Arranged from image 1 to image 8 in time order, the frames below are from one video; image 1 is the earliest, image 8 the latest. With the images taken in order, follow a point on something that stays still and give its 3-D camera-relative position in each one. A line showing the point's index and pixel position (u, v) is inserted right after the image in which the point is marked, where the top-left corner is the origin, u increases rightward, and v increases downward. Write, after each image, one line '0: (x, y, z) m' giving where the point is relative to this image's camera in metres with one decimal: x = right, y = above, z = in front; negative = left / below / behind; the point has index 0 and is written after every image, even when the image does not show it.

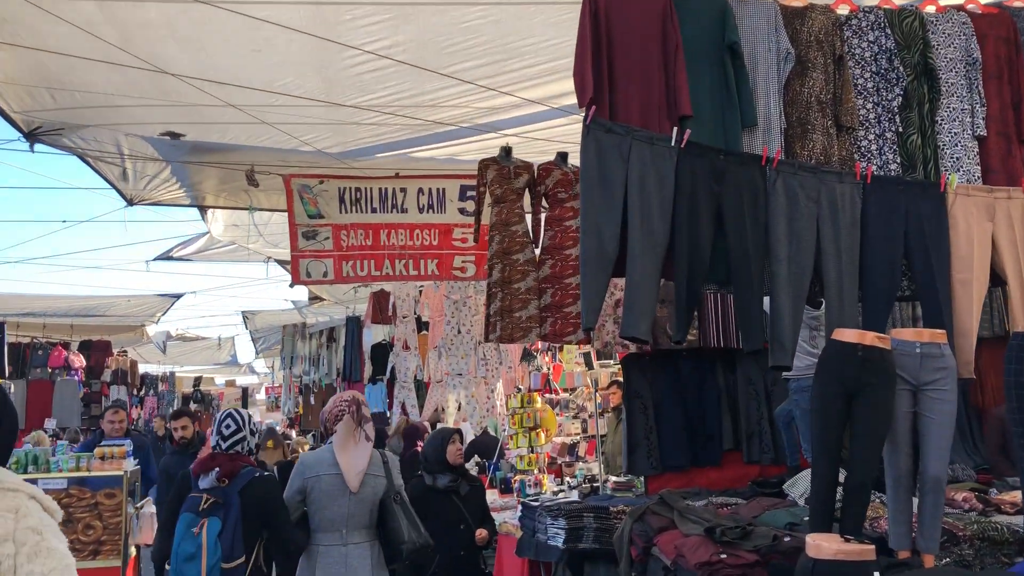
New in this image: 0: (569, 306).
0: (+0.3, -0.1, +5.4) m
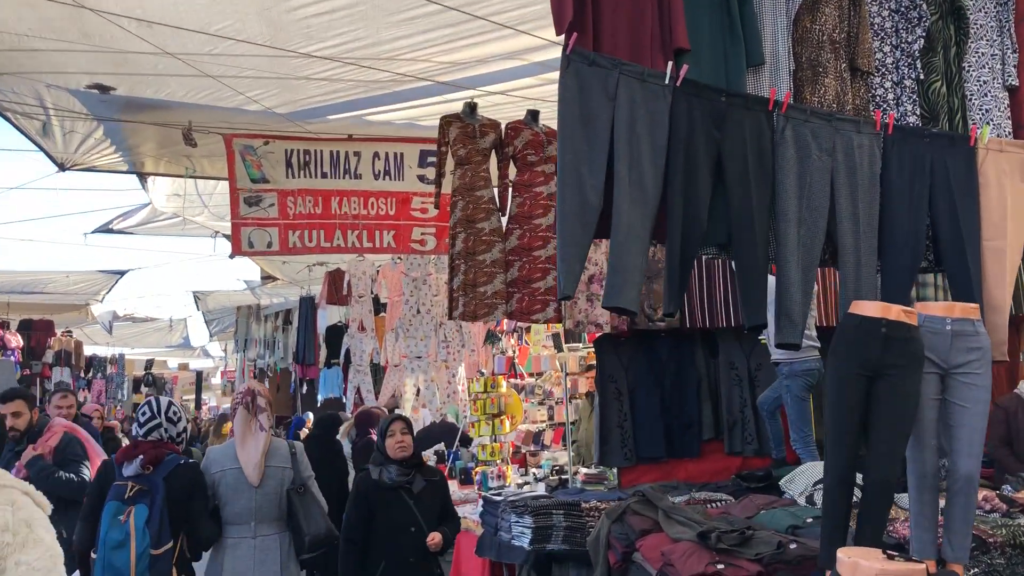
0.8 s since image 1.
0: (+0.1, 0.0, +4.9) m
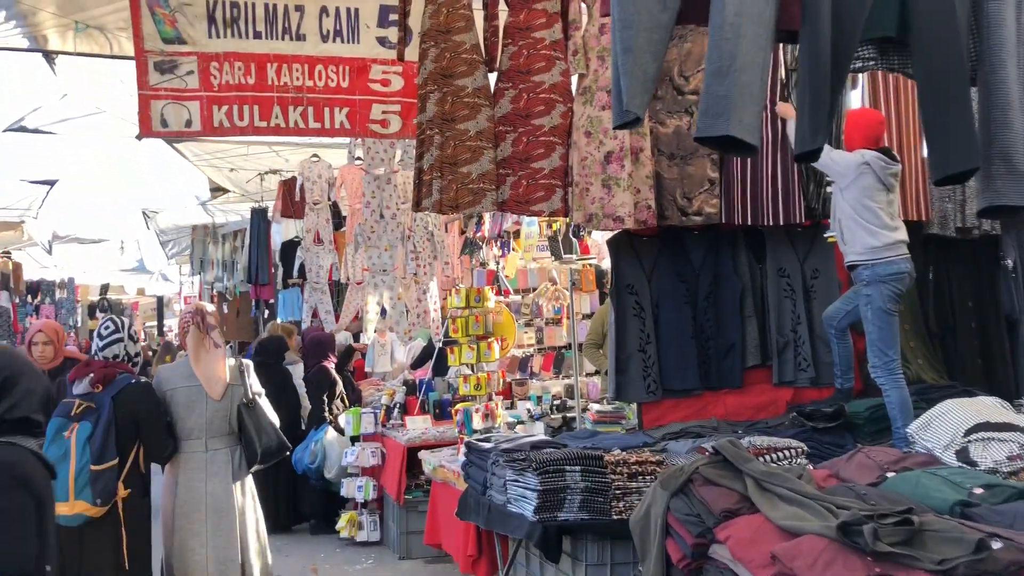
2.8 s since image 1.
0: (+0.1, +0.5, +3.7) m
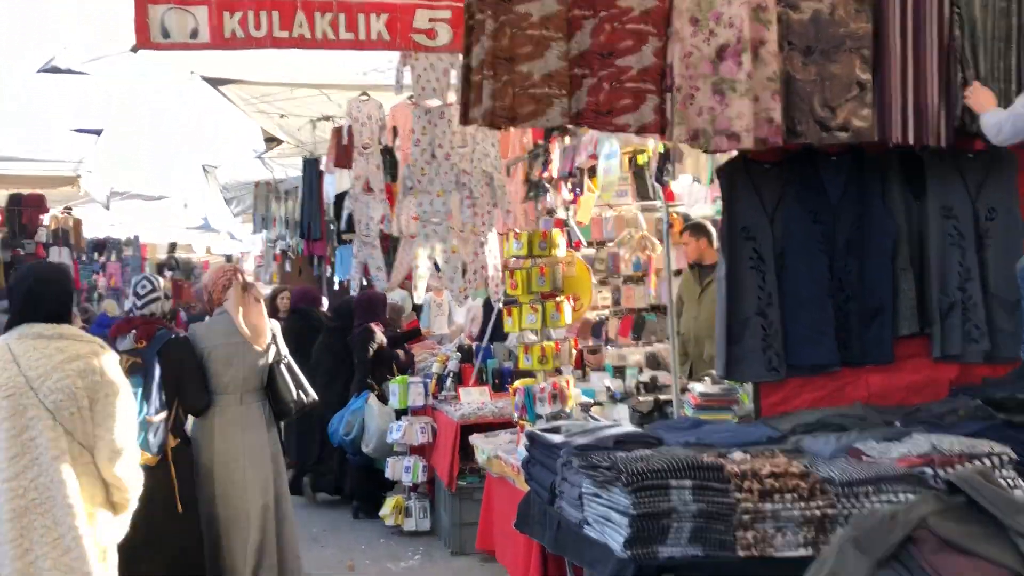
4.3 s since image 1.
0: (+0.3, +0.7, +2.7) m
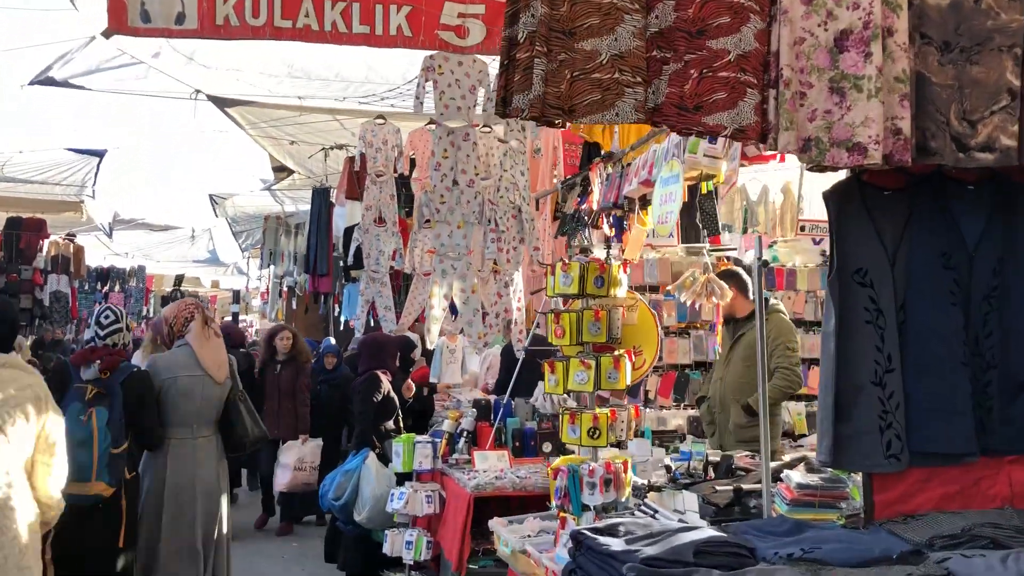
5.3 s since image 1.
0: (+0.5, +0.6, +2.1) m
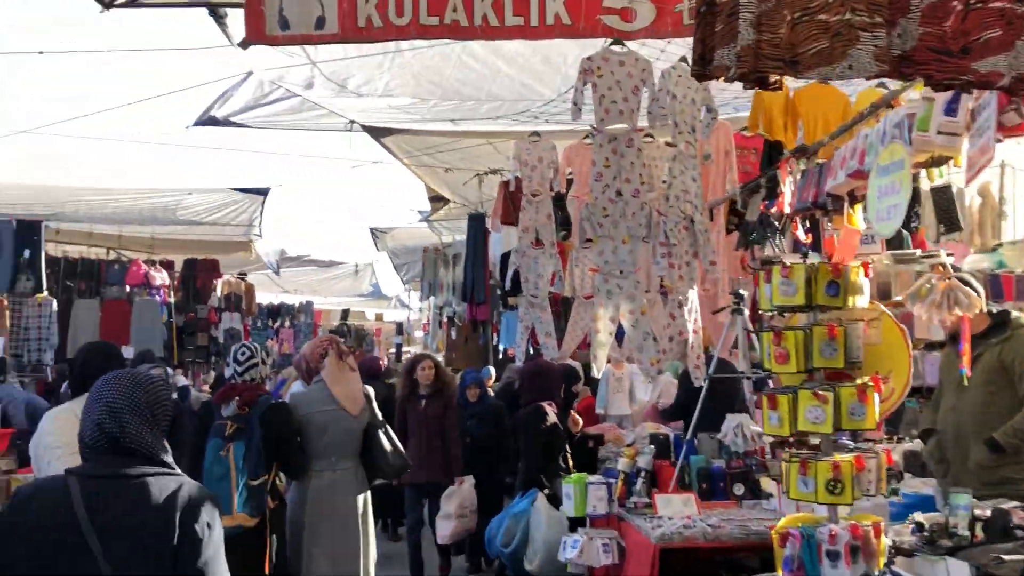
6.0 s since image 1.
0: (+0.8, +0.6, +1.5) m
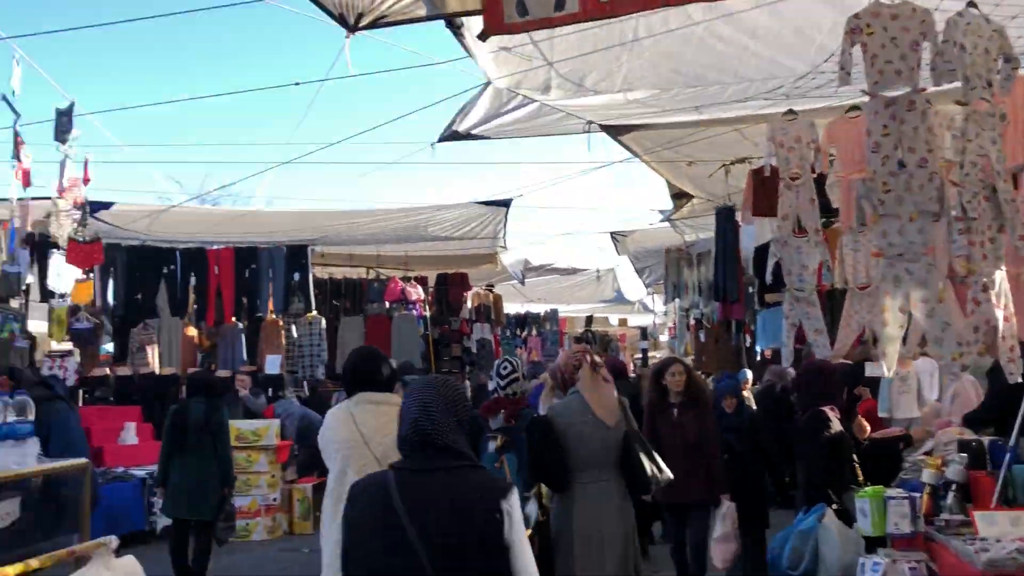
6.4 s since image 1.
0: (+1.2, +0.7, +1.0) m
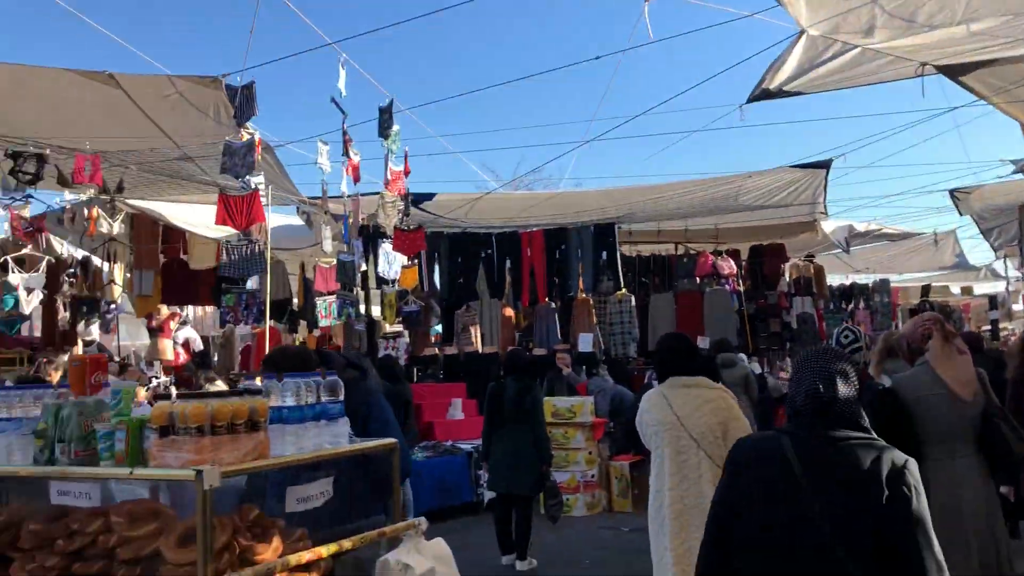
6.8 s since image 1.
0: (+1.4, +0.7, +0.3) m
